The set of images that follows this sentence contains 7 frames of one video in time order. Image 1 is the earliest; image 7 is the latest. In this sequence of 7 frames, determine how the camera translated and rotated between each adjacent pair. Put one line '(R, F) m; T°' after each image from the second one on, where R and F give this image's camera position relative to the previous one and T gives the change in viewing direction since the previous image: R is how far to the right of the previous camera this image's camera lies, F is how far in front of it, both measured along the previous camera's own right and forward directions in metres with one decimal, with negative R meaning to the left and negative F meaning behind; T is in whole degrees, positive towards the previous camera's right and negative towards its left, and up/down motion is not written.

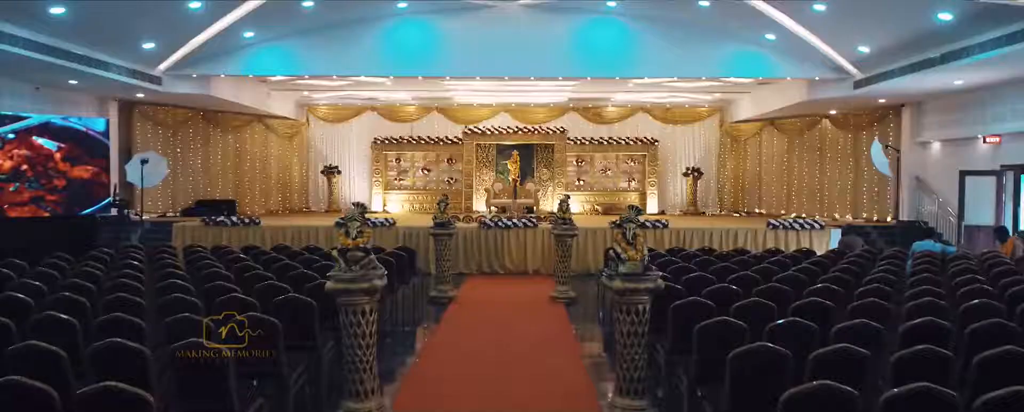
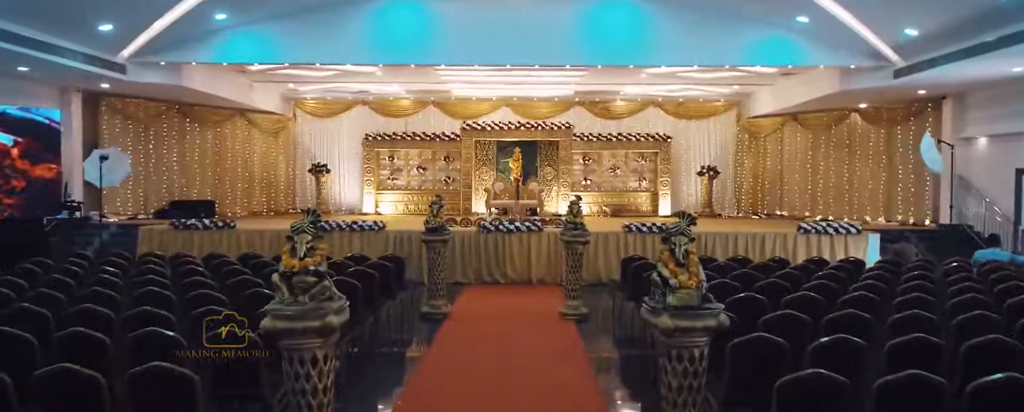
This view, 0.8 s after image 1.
(0.0, +1.2) m; 0°
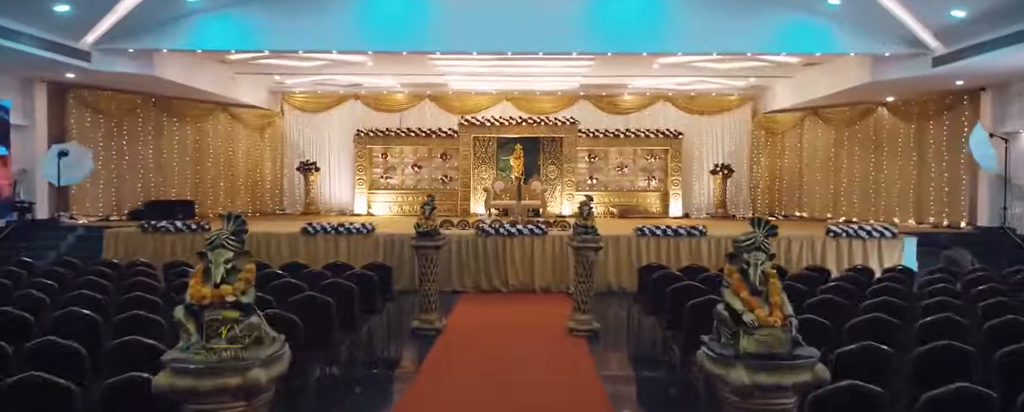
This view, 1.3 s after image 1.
(0.0, +1.0) m; 0°
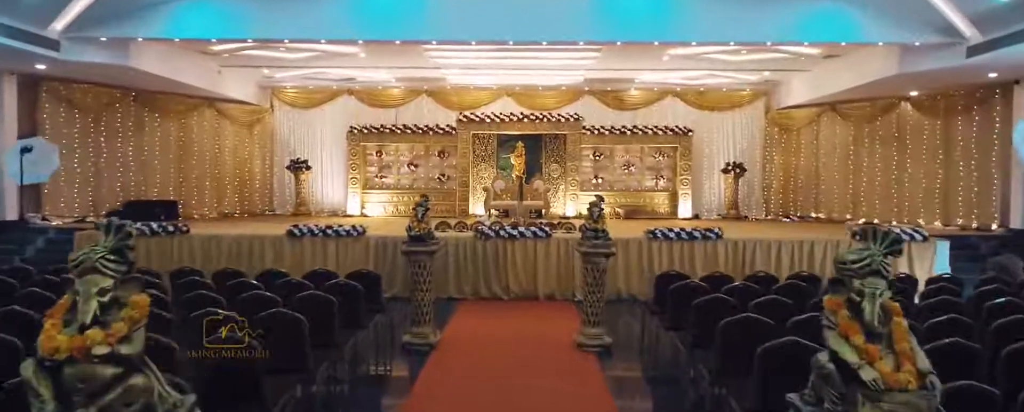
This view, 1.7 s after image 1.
(0.0, +0.7) m; 0°
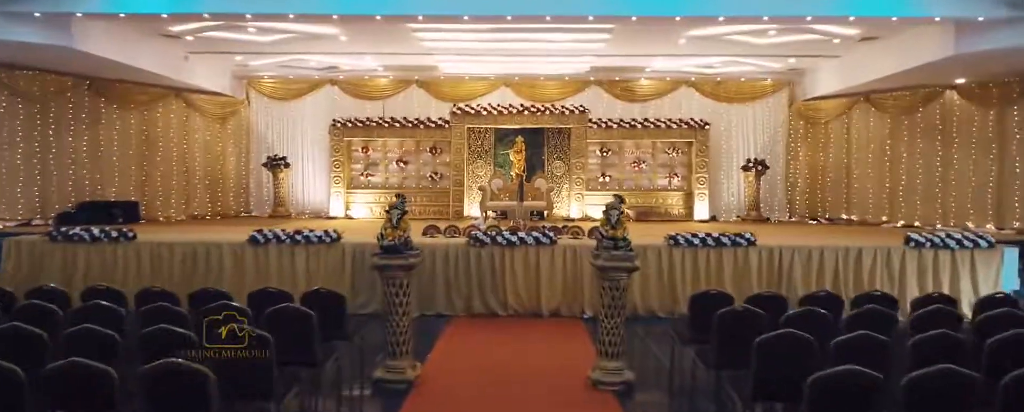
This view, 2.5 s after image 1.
(0.0, +1.3) m; 0°
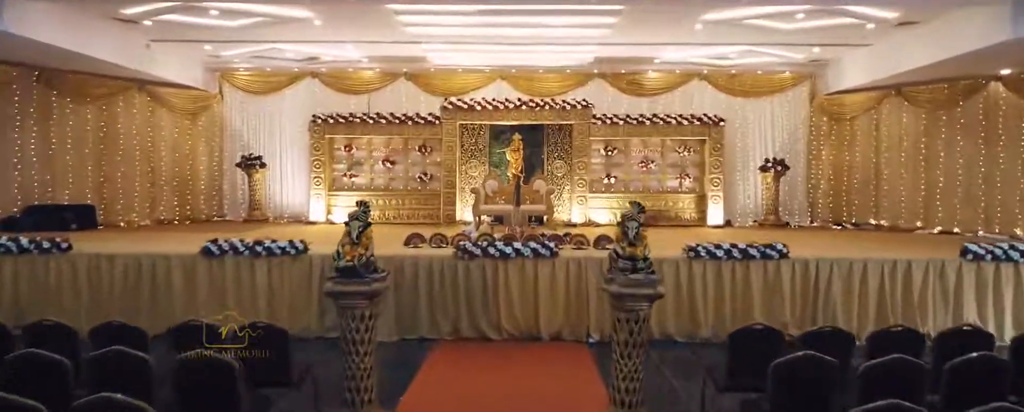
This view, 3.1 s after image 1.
(+0.1, +1.1) m; 0°
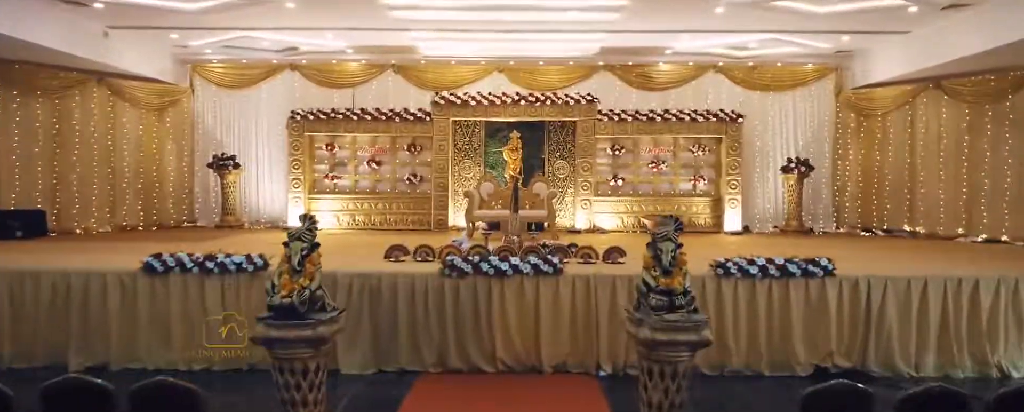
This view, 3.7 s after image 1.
(0.0, +1.0) m; 0°
